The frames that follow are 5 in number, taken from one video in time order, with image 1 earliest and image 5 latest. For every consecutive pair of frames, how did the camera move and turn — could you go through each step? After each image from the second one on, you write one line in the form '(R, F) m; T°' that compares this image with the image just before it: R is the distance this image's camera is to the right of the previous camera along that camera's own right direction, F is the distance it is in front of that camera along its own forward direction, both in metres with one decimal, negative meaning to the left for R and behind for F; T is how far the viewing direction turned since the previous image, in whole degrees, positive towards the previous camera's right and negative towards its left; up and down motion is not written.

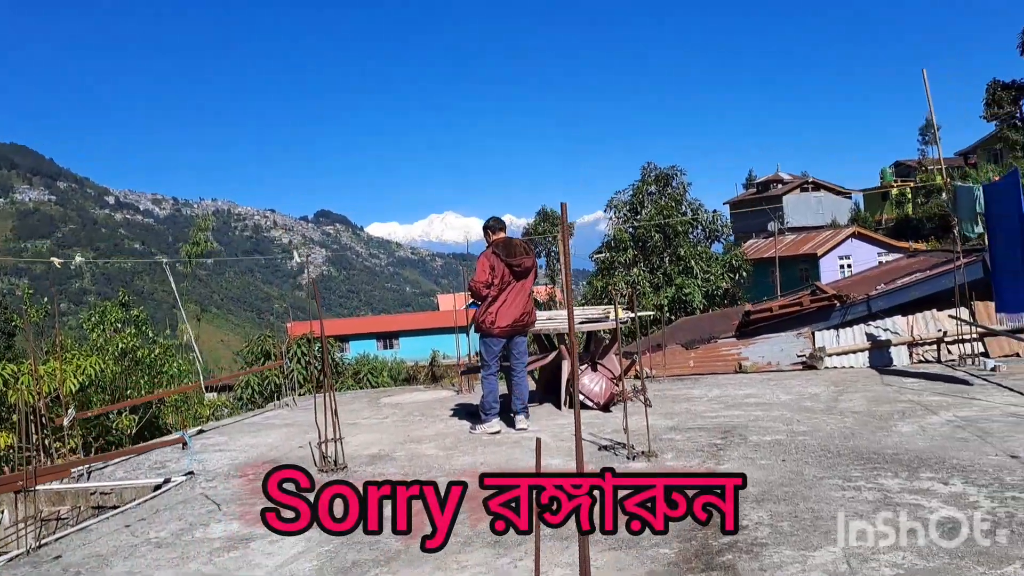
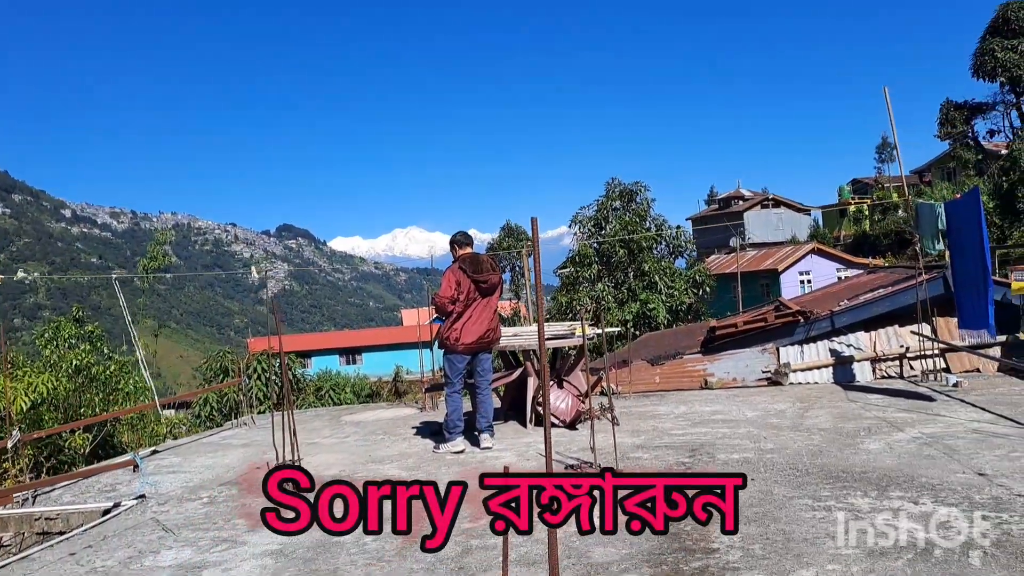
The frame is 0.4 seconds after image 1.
(0.0, +0.1) m; +3°
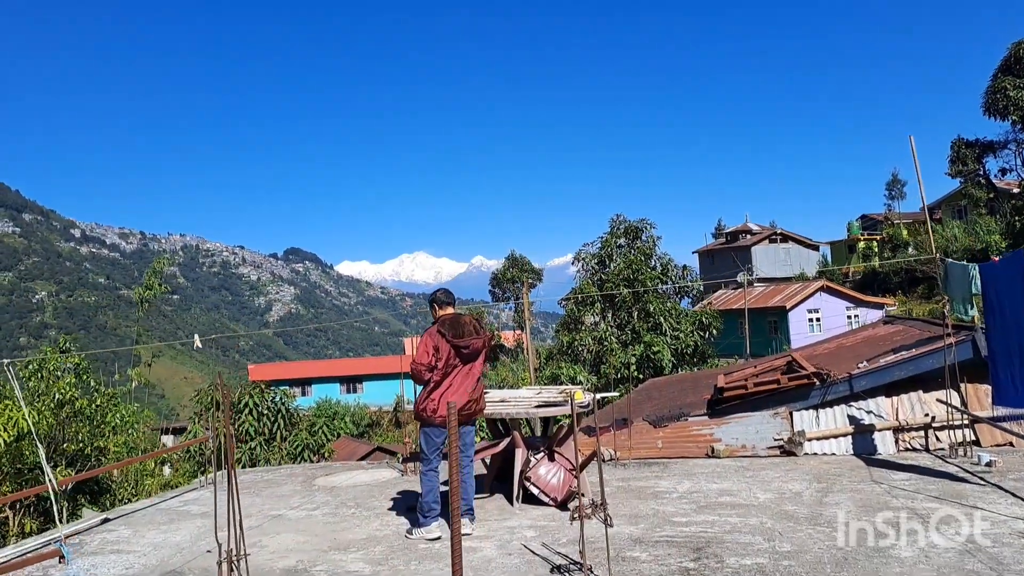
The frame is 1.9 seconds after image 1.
(+0.1, +0.4) m; 0°
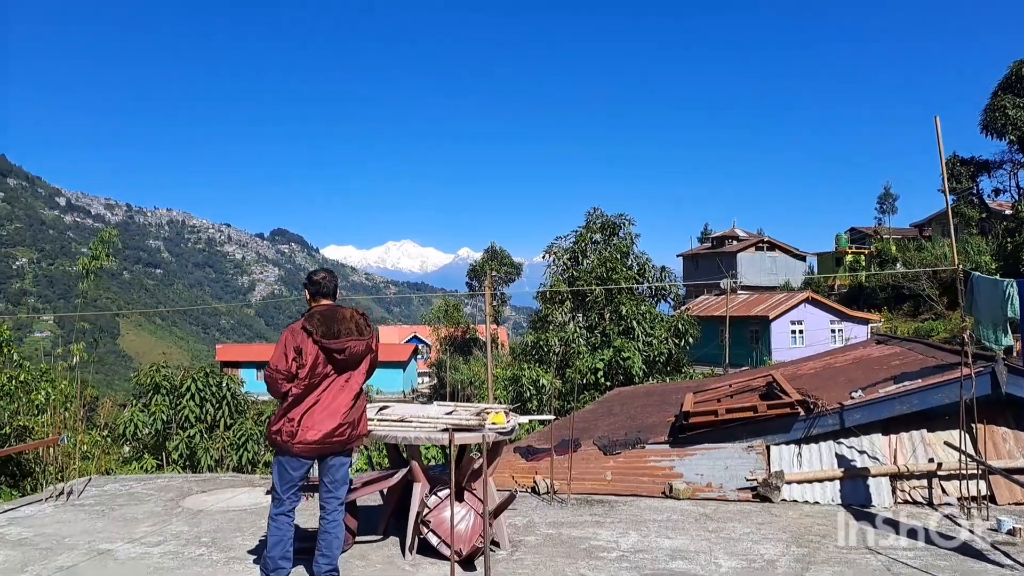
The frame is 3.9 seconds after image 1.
(+0.4, +1.0) m; +1°
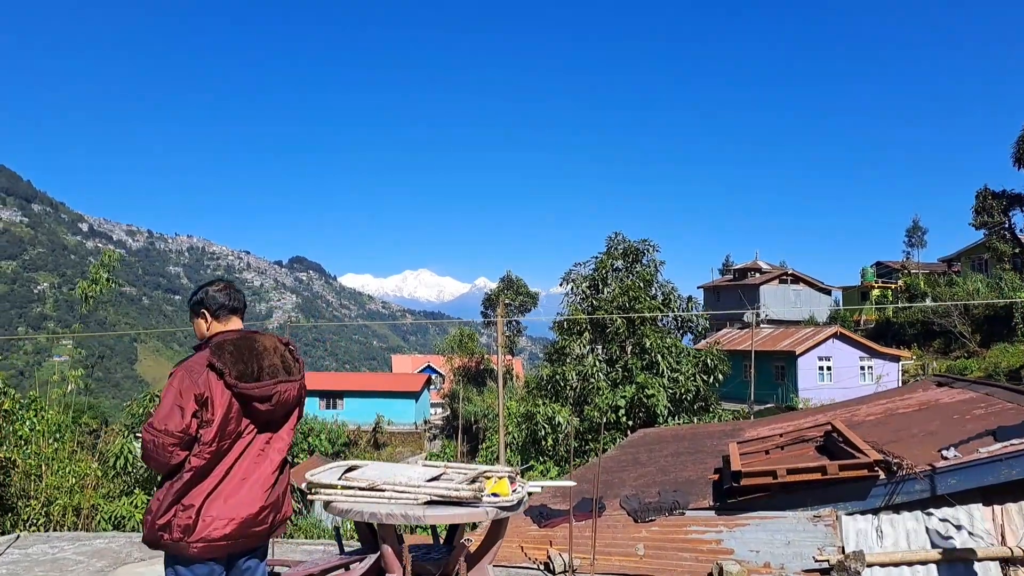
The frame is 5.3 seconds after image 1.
(0.0, +0.8) m; -1°
